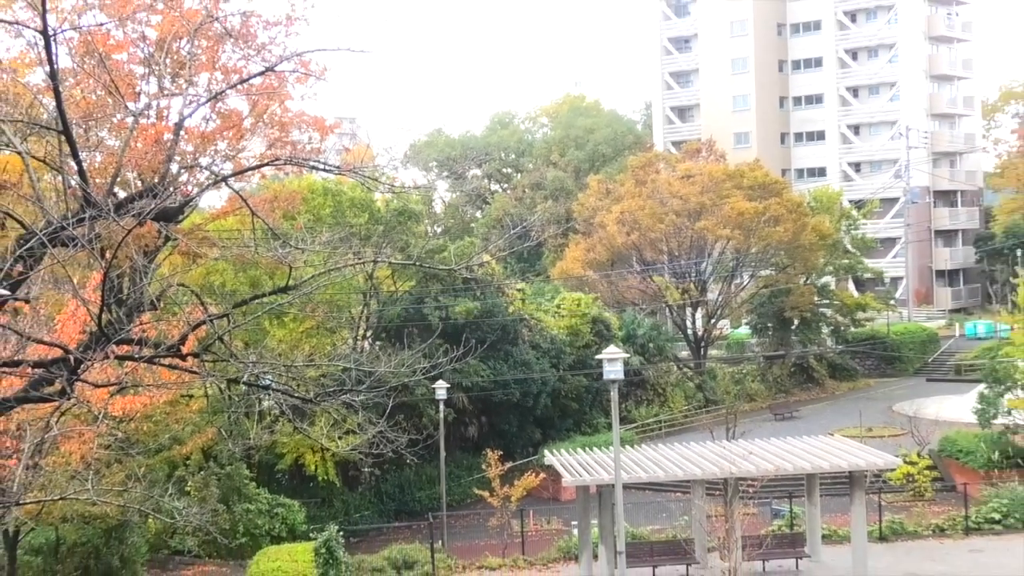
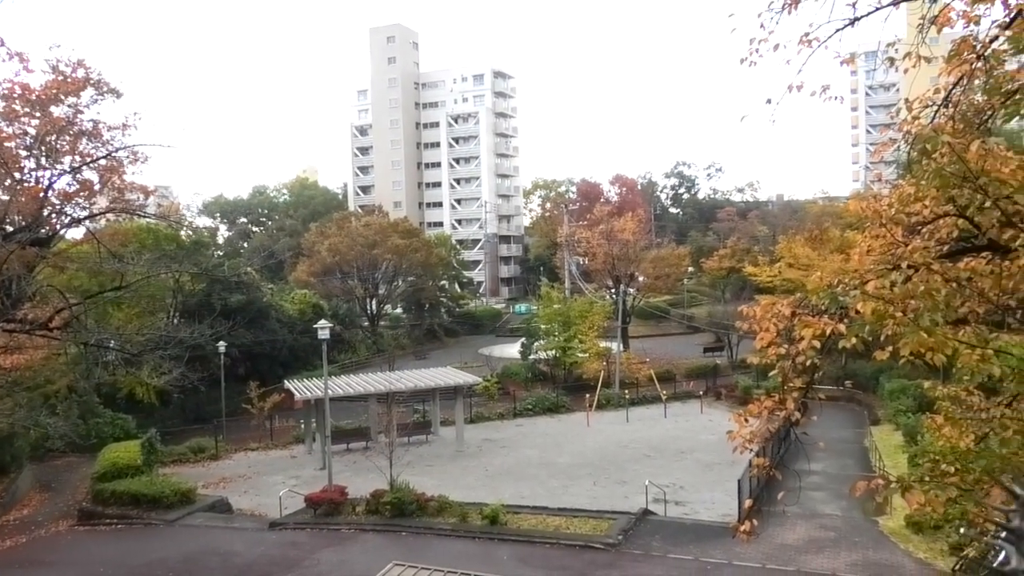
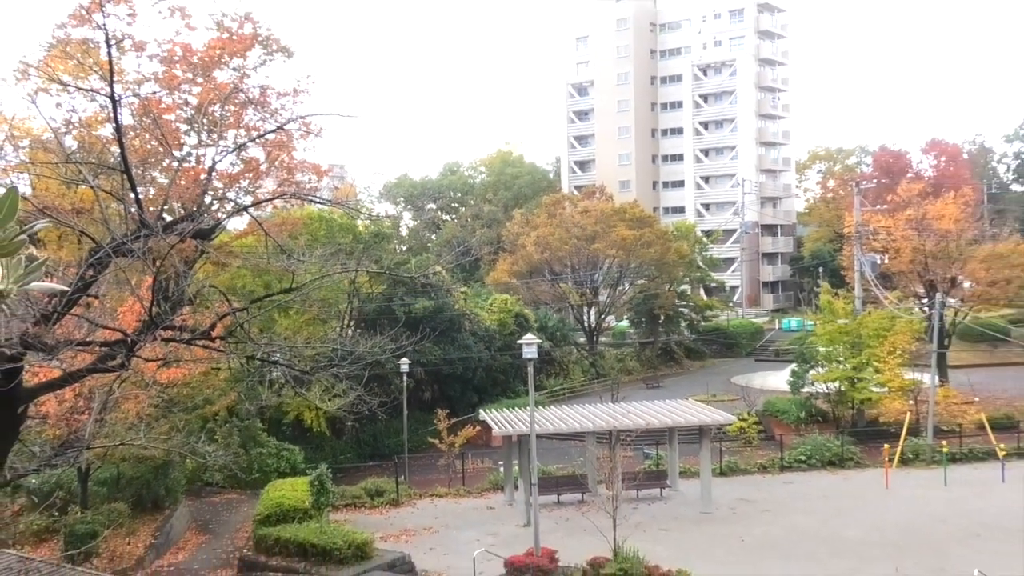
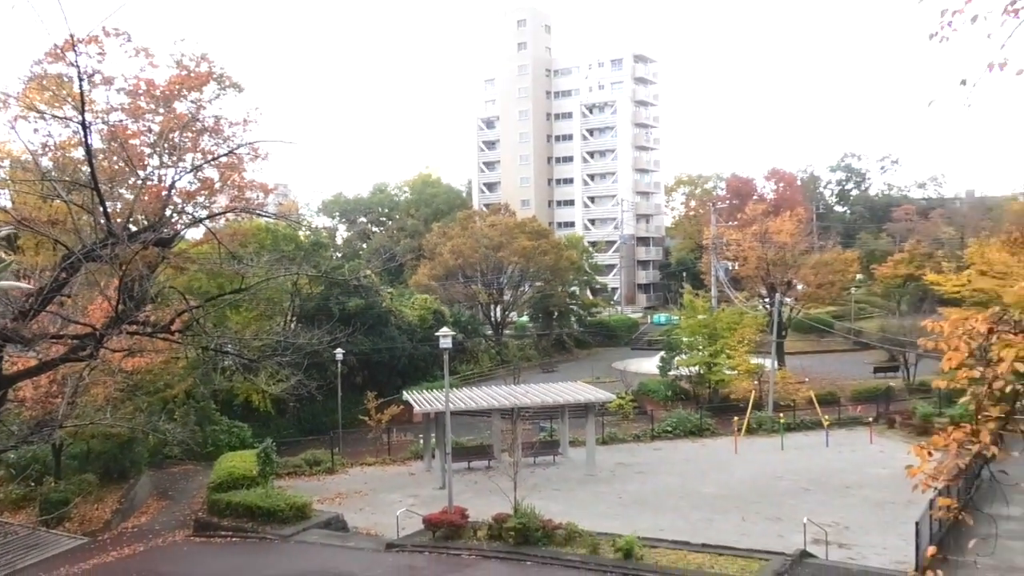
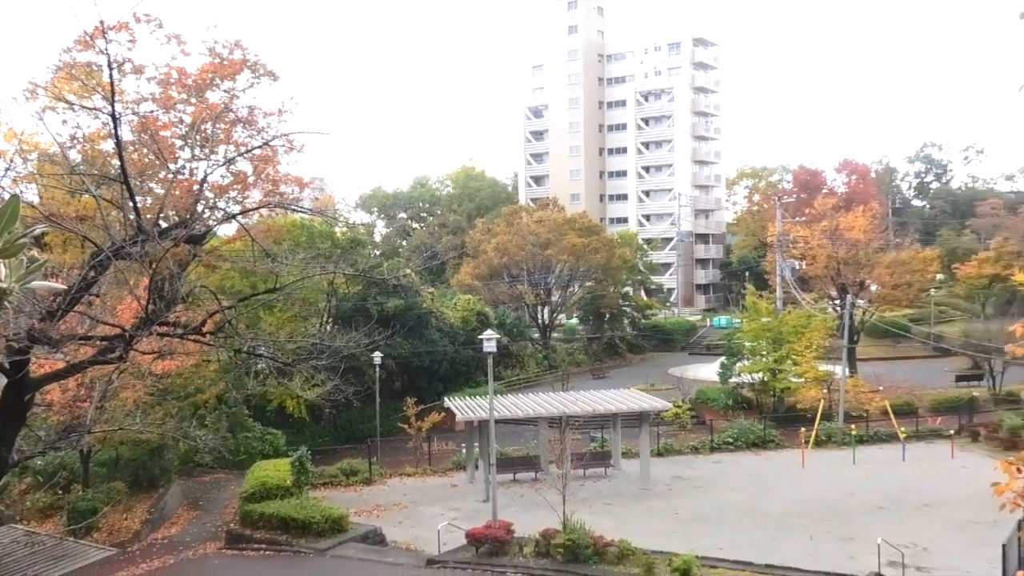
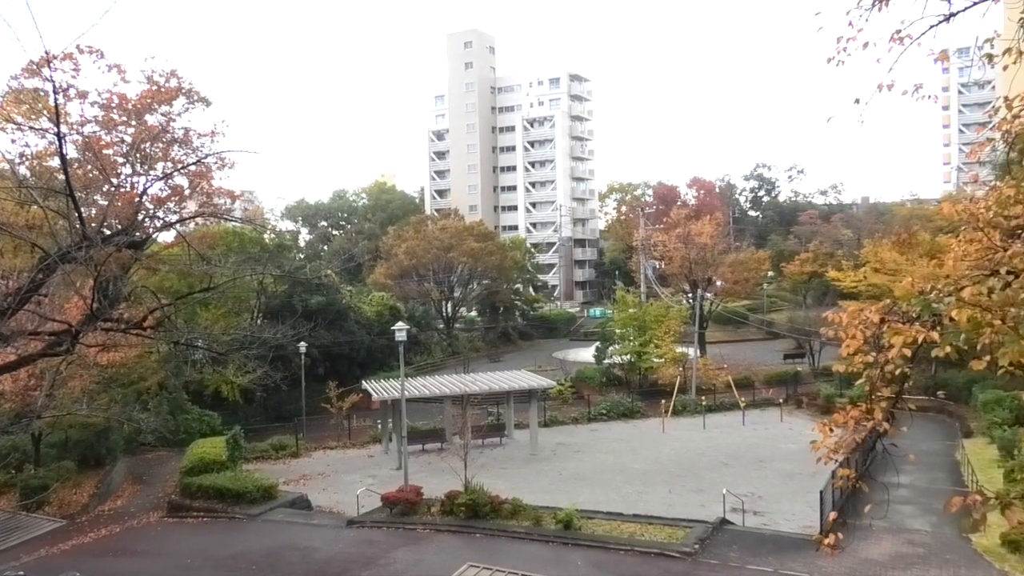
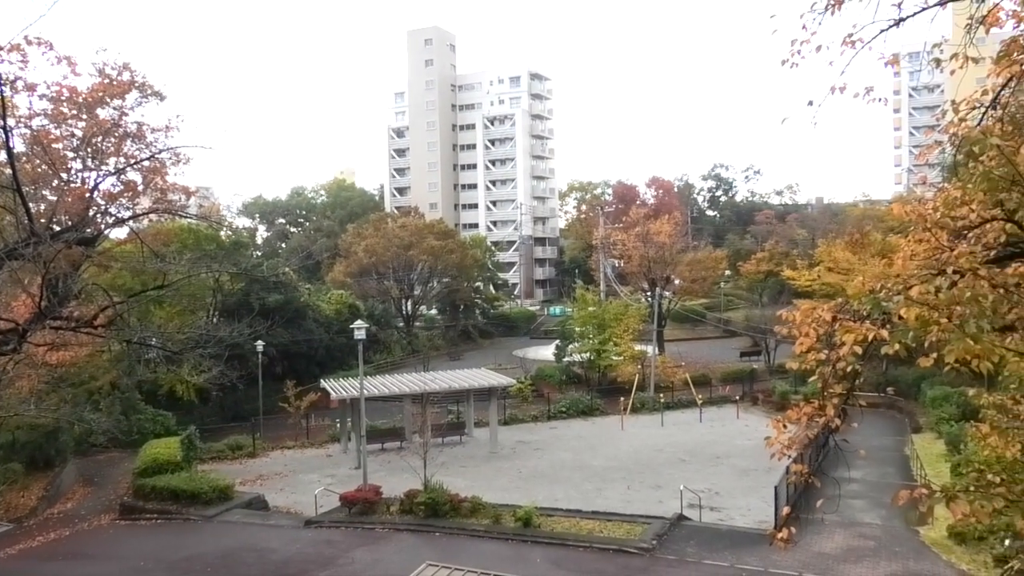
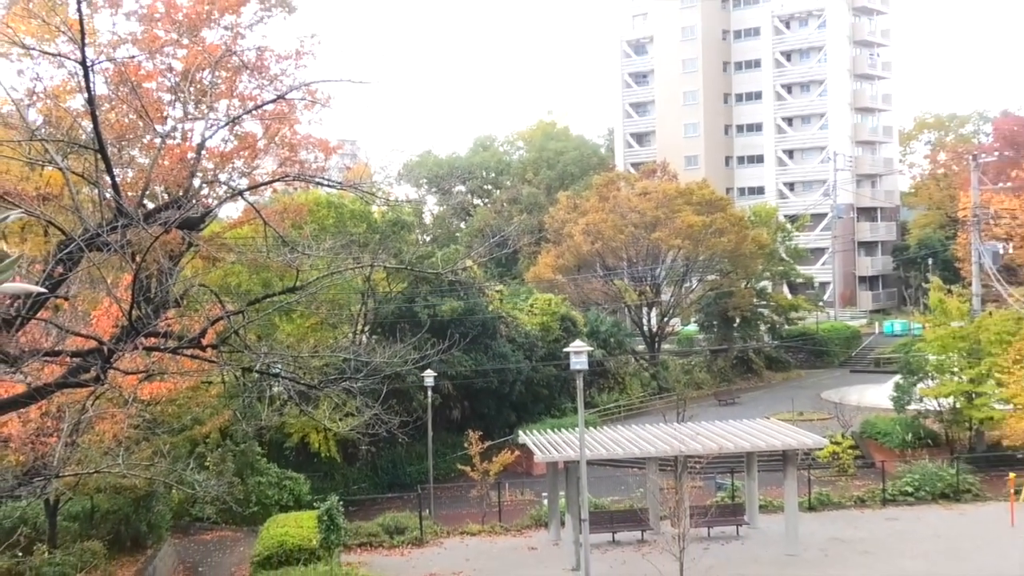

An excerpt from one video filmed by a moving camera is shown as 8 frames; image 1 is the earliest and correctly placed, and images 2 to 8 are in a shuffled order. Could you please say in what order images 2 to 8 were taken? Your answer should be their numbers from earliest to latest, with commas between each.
8, 3, 5, 4, 6, 7, 2
